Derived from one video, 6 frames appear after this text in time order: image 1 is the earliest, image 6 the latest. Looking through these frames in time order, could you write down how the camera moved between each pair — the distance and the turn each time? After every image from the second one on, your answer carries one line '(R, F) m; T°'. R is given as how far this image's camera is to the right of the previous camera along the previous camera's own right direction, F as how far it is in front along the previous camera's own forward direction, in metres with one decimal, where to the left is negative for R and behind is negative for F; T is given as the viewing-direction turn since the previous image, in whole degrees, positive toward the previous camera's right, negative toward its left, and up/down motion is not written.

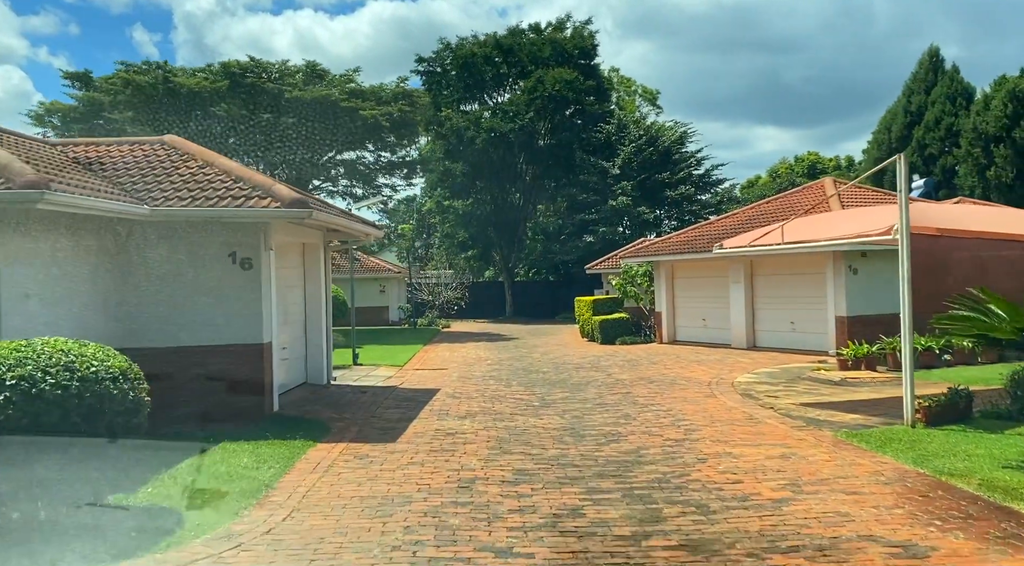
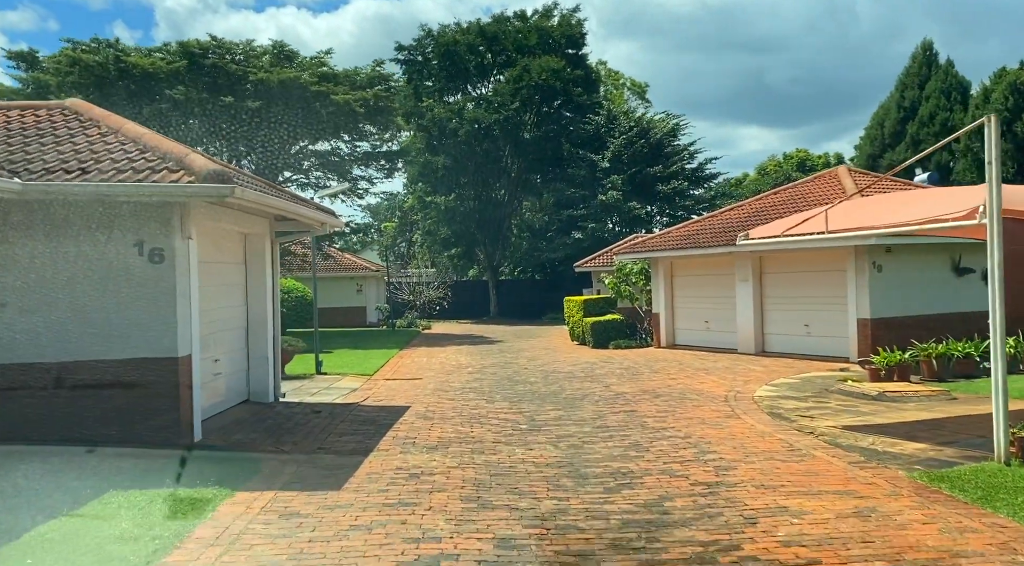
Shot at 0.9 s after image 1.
(0.0, +1.9) m; +1°
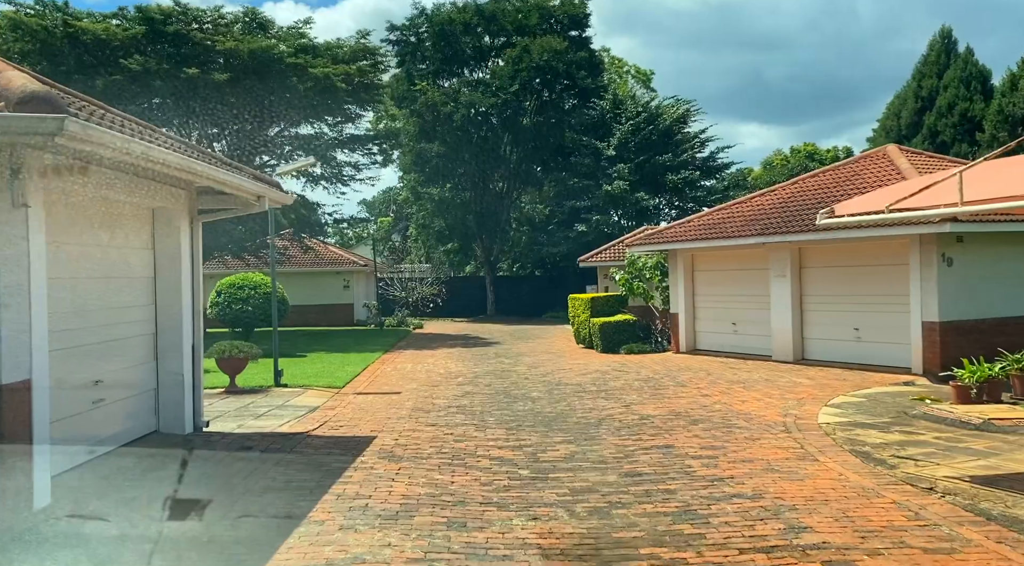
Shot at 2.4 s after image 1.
(0.0, +2.5) m; 0°
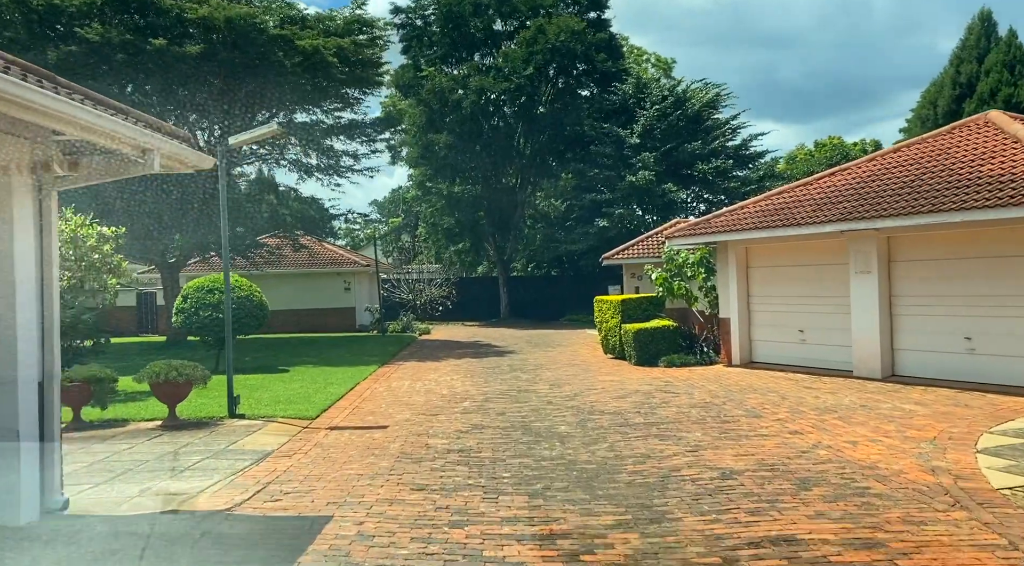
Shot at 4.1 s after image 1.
(-0.1, +2.8) m; -1°
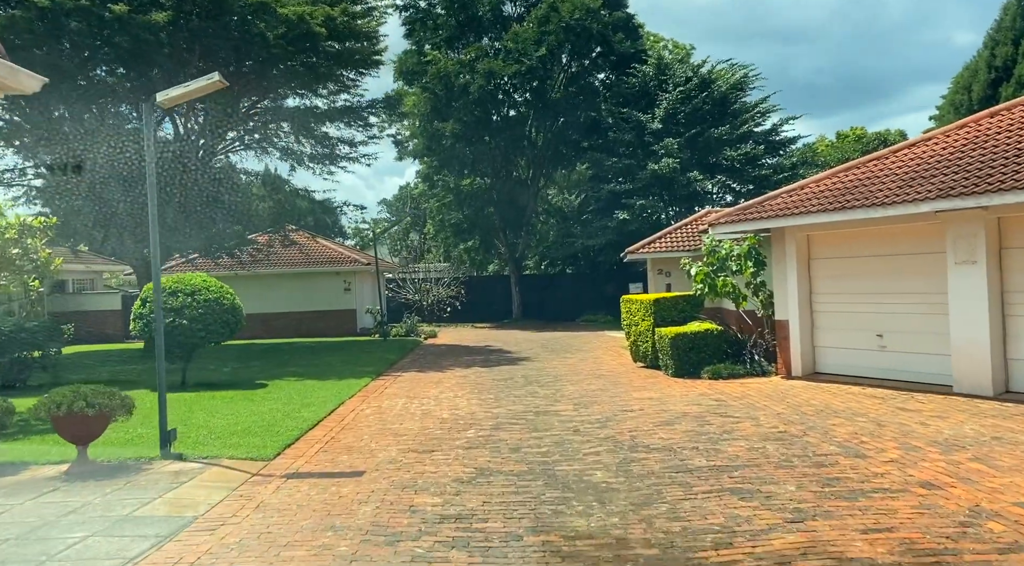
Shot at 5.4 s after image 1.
(0.0, +2.3) m; -1°
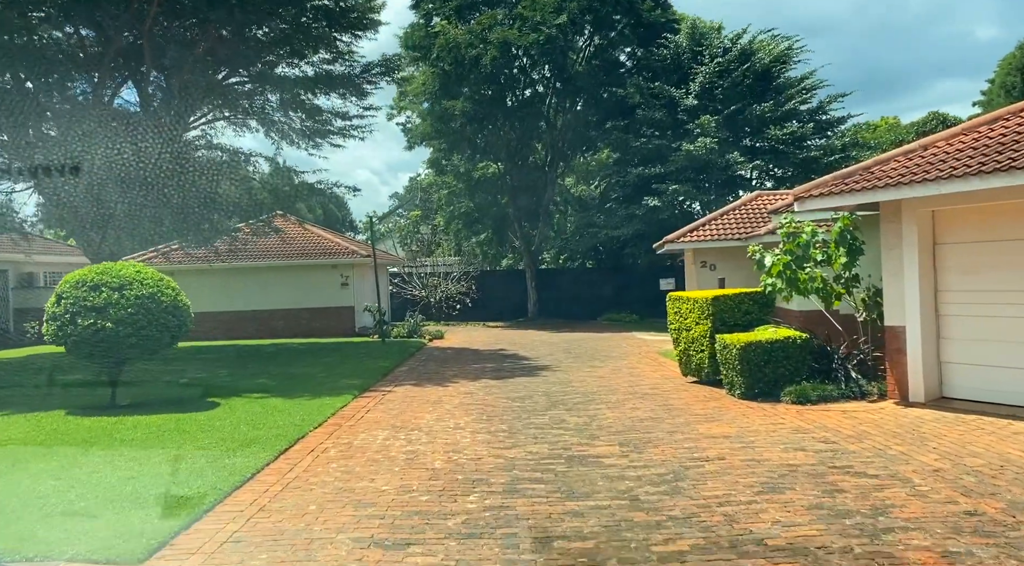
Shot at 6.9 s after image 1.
(-0.1, +3.0) m; -1°
